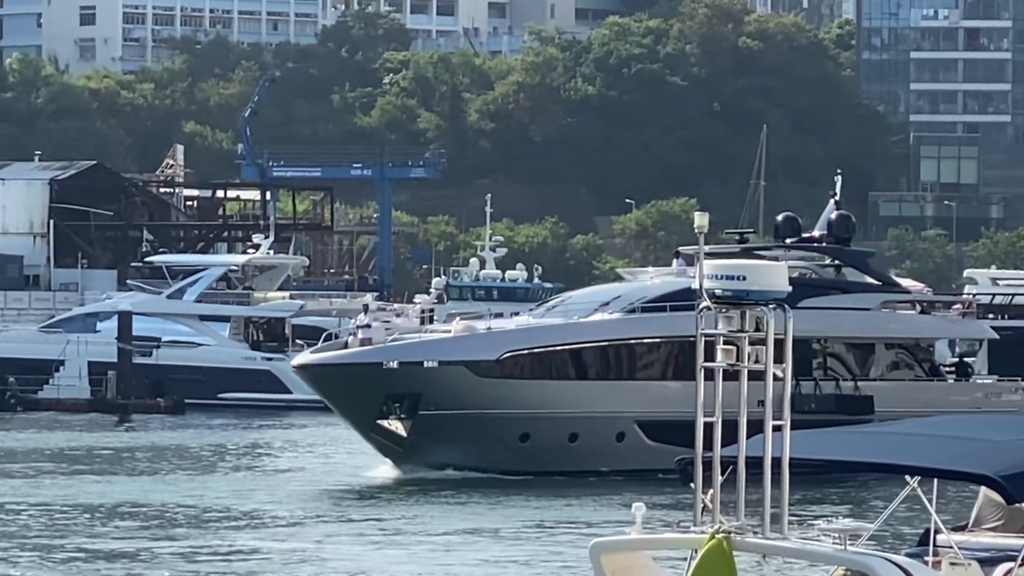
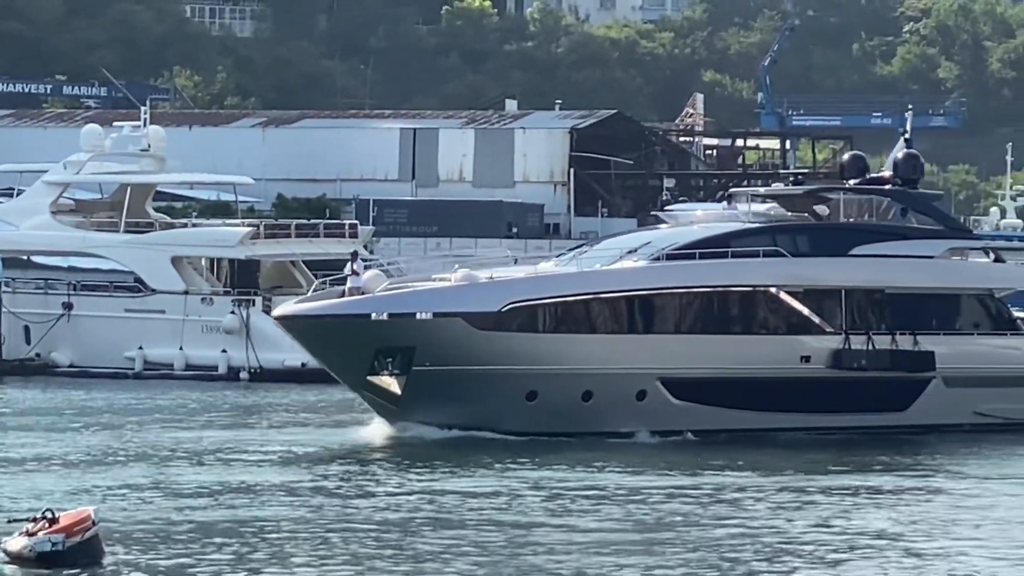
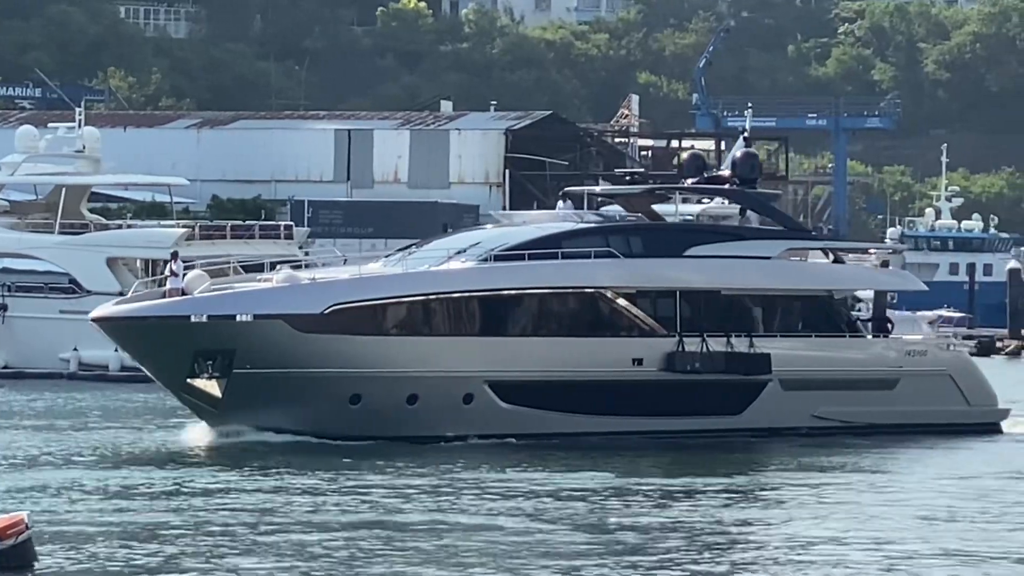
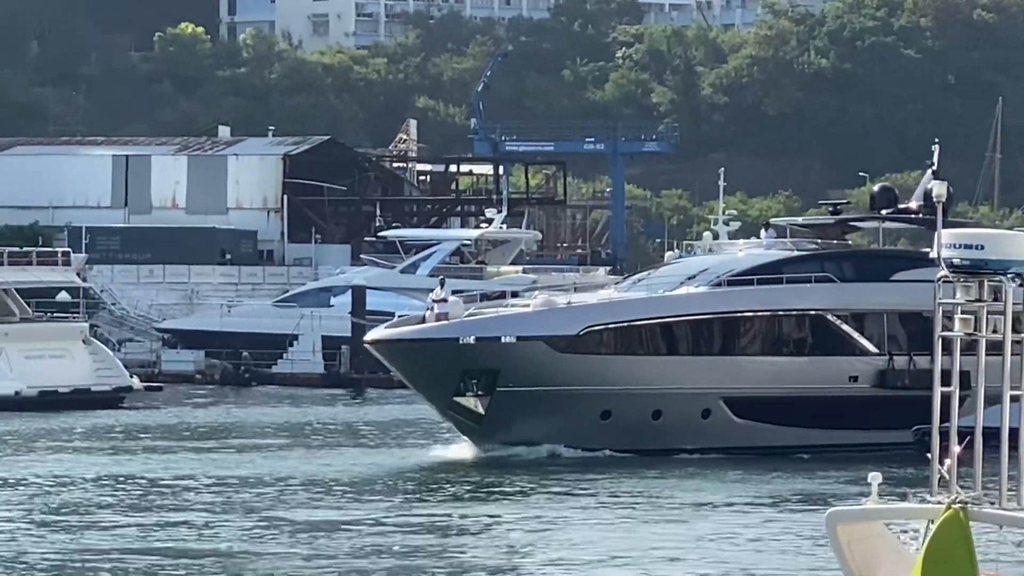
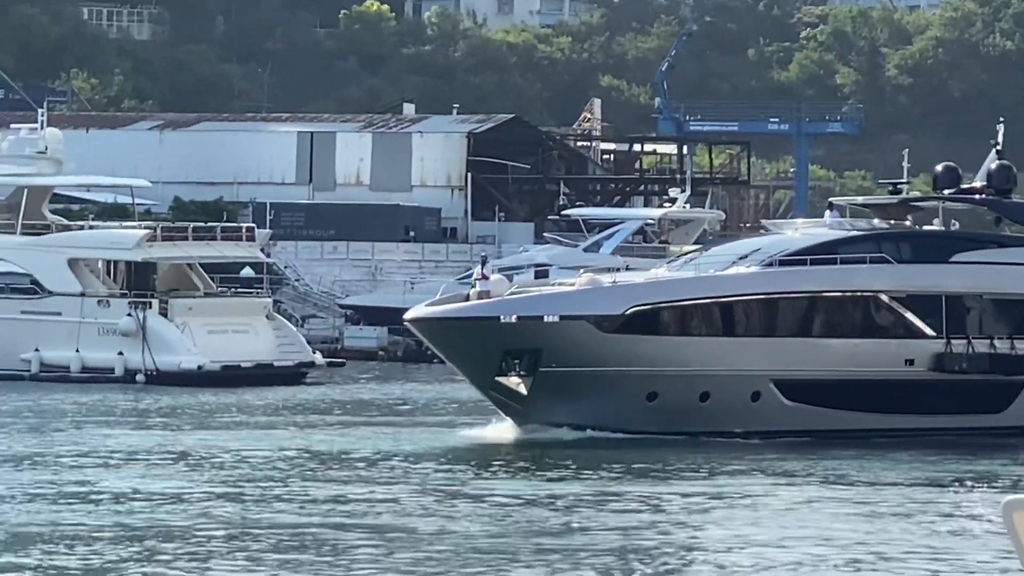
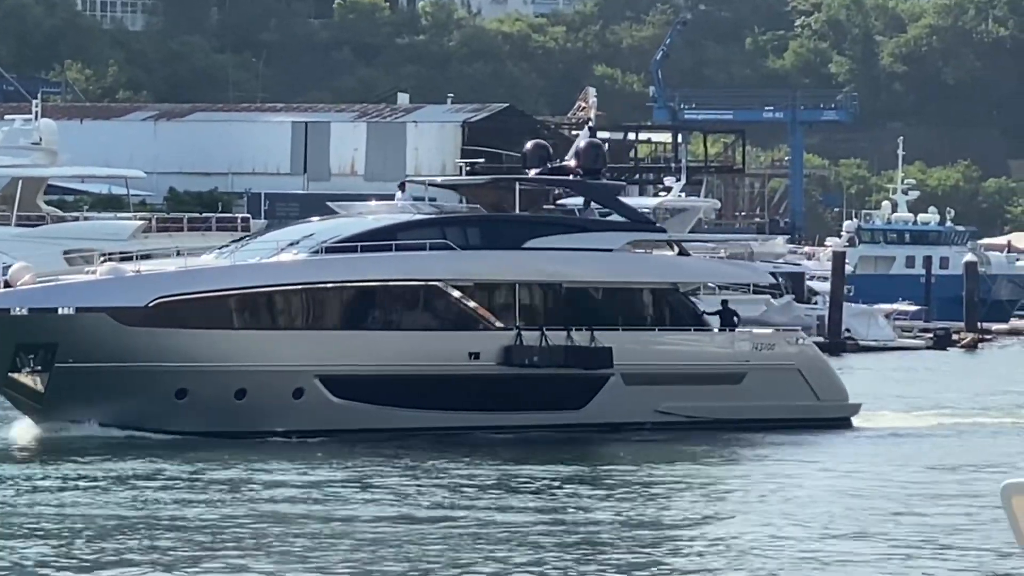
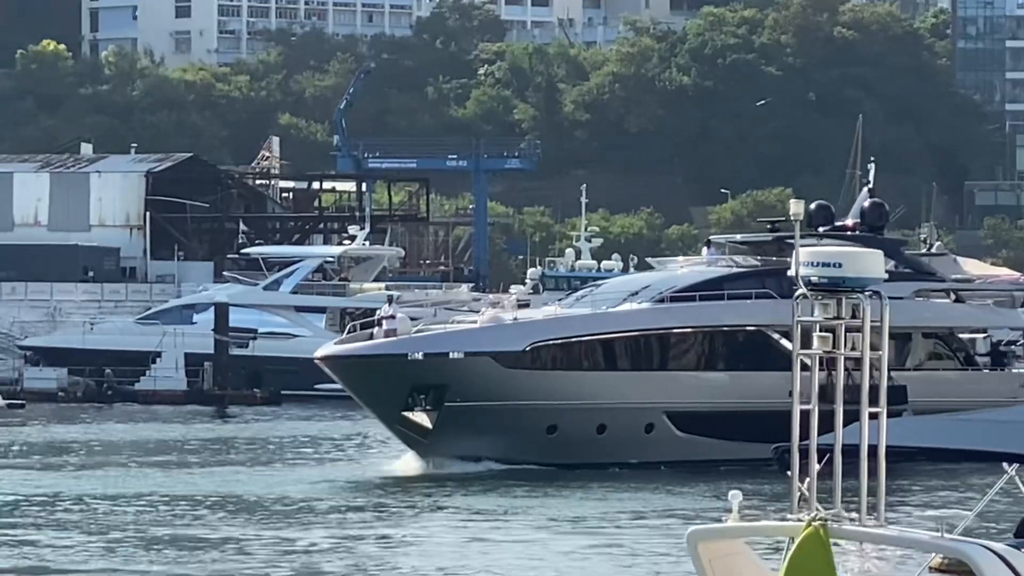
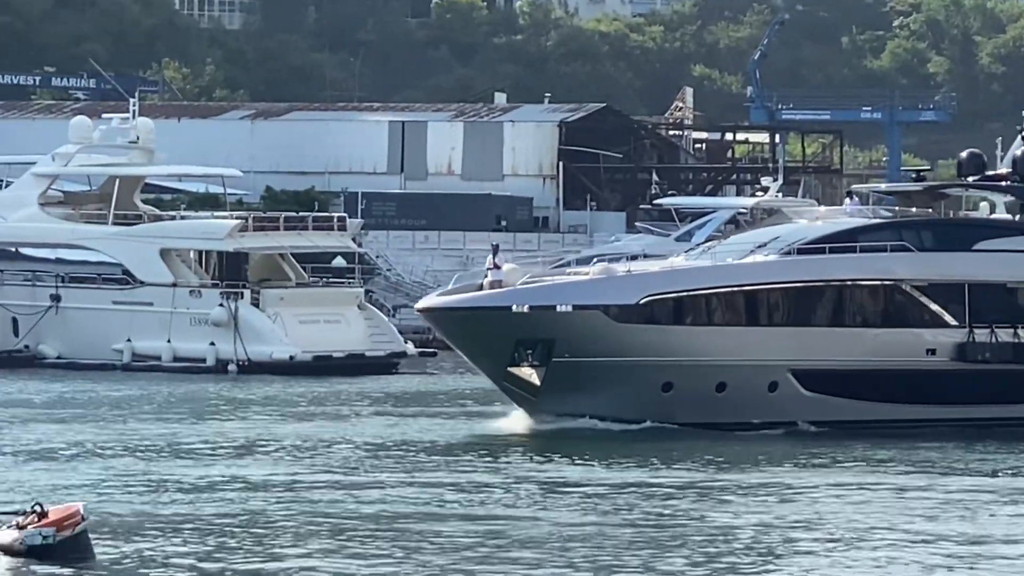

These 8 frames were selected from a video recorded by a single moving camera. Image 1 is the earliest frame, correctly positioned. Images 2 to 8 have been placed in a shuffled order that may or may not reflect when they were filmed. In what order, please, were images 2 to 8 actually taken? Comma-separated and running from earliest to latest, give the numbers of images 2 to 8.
7, 4, 5, 8, 2, 3, 6
